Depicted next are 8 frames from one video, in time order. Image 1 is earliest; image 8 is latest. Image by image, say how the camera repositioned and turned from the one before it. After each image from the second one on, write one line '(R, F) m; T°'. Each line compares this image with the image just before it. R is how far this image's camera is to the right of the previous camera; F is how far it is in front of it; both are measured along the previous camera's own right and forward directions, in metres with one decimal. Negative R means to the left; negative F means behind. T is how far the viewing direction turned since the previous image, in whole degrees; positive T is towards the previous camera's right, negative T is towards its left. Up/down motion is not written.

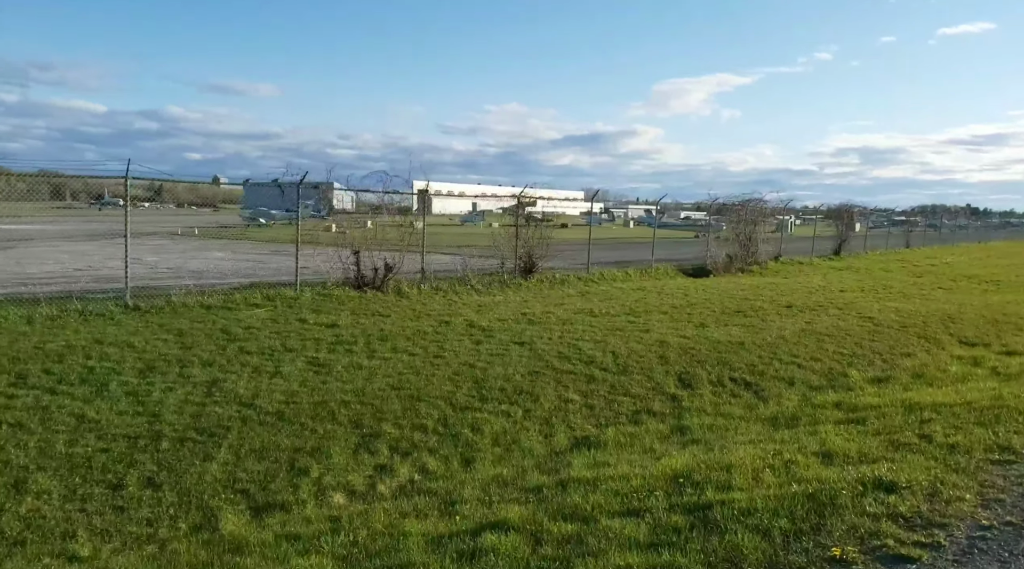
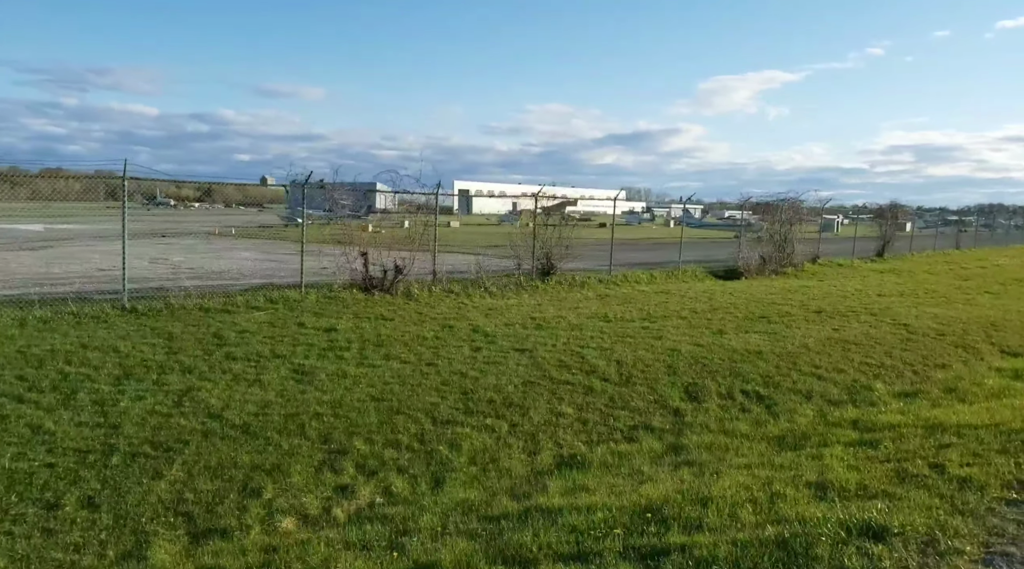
(+0.5, +0.5) m; -3°
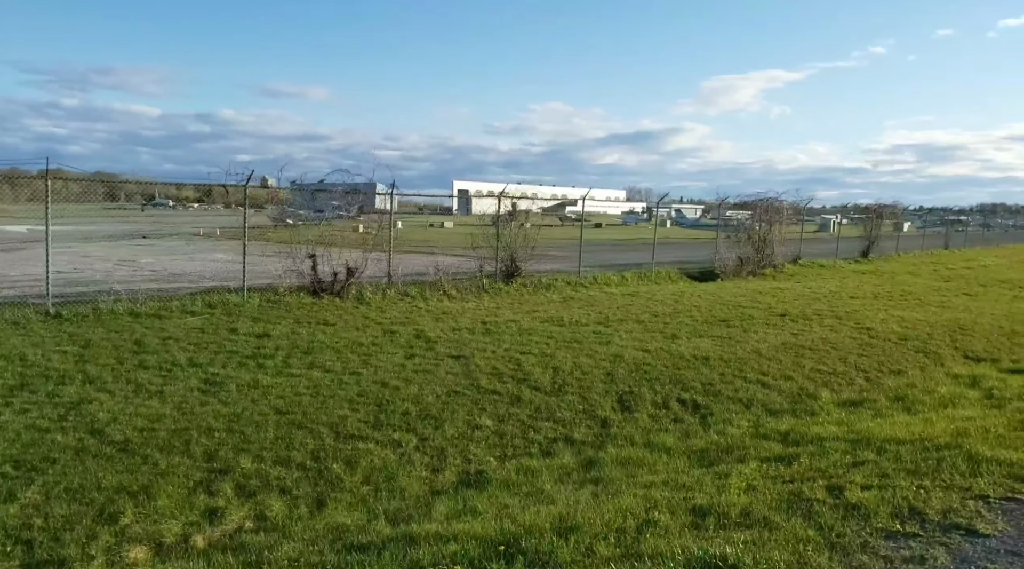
(+0.7, +0.4) m; 0°
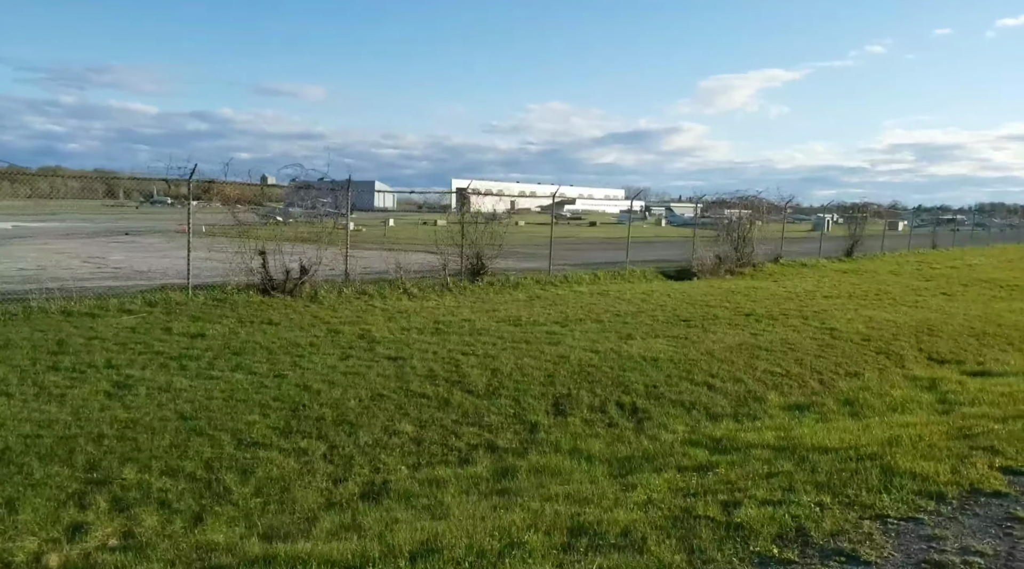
(+0.6, +0.3) m; 0°
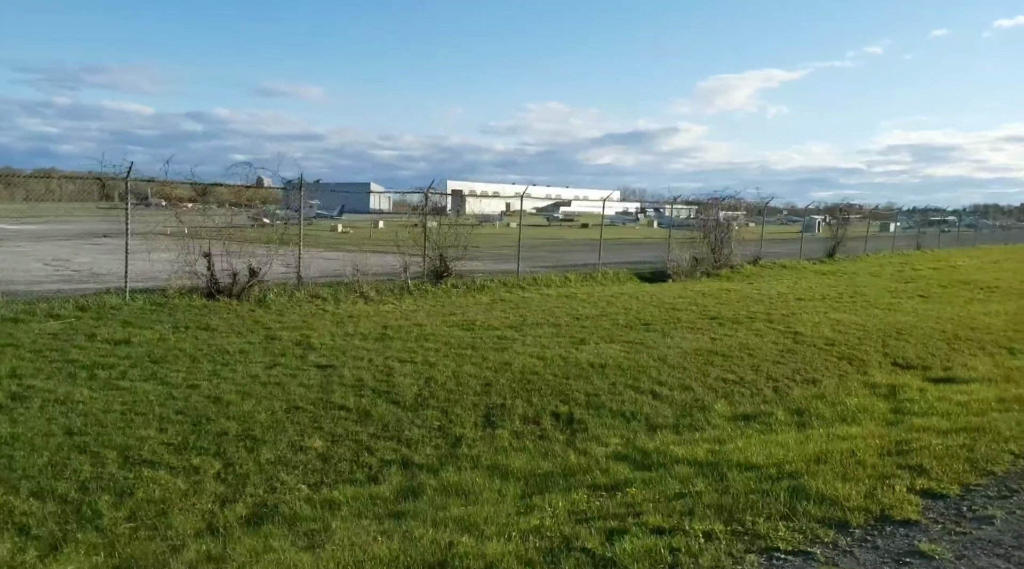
(+0.6, +0.4) m; 0°
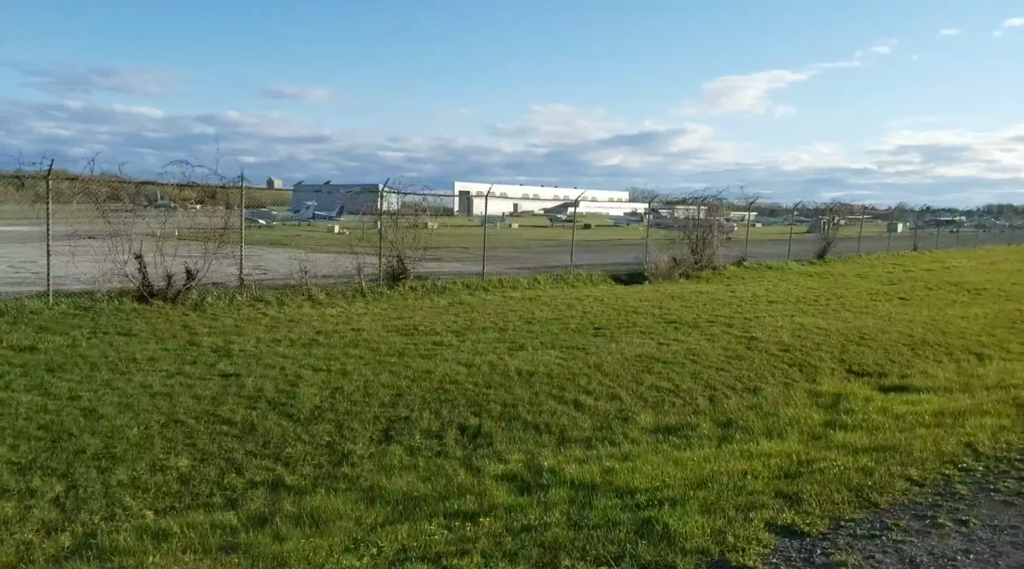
(+0.9, +0.5) m; -1°
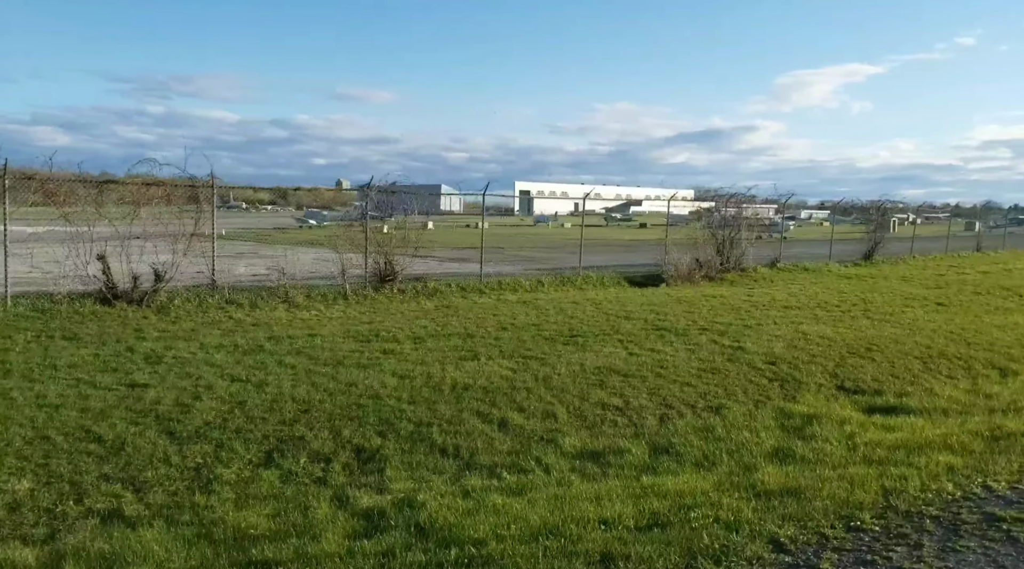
(+1.2, +0.8) m; -4°
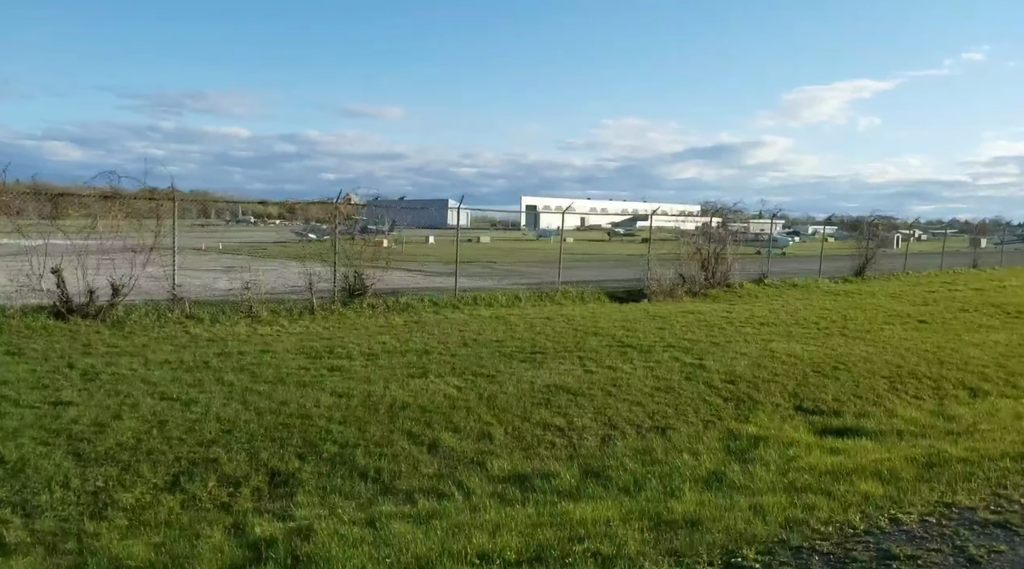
(+0.6, +0.2) m; 0°
